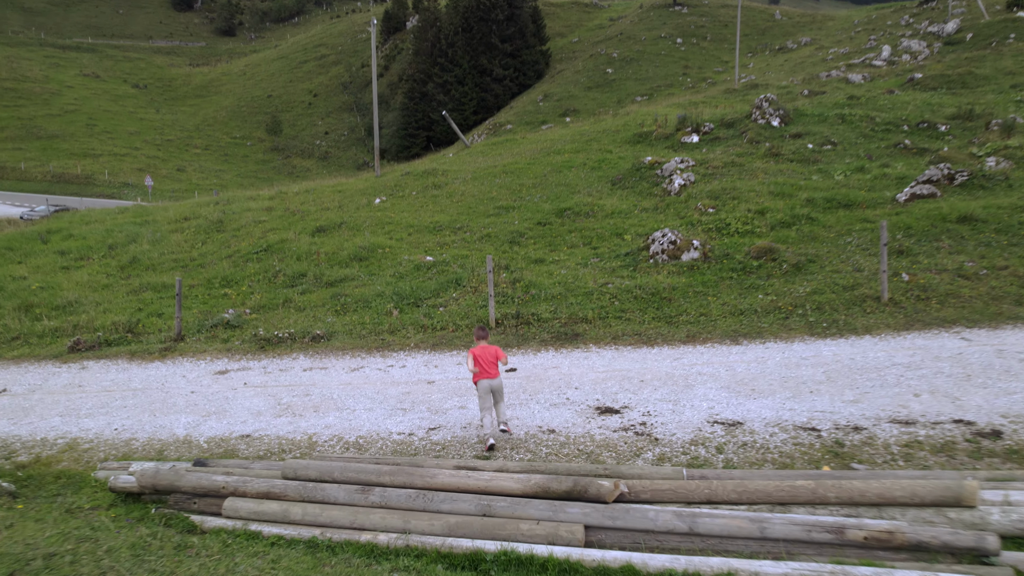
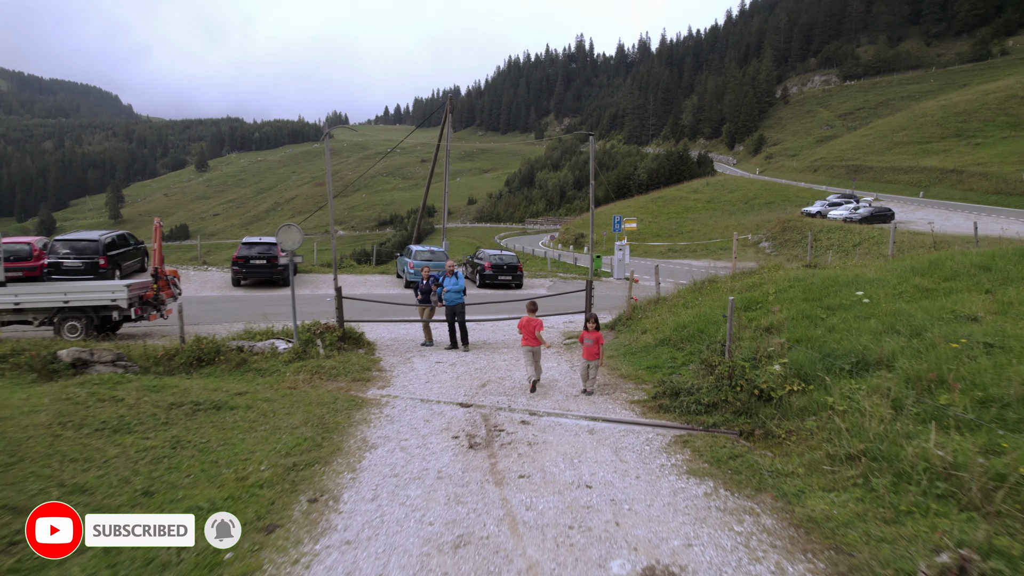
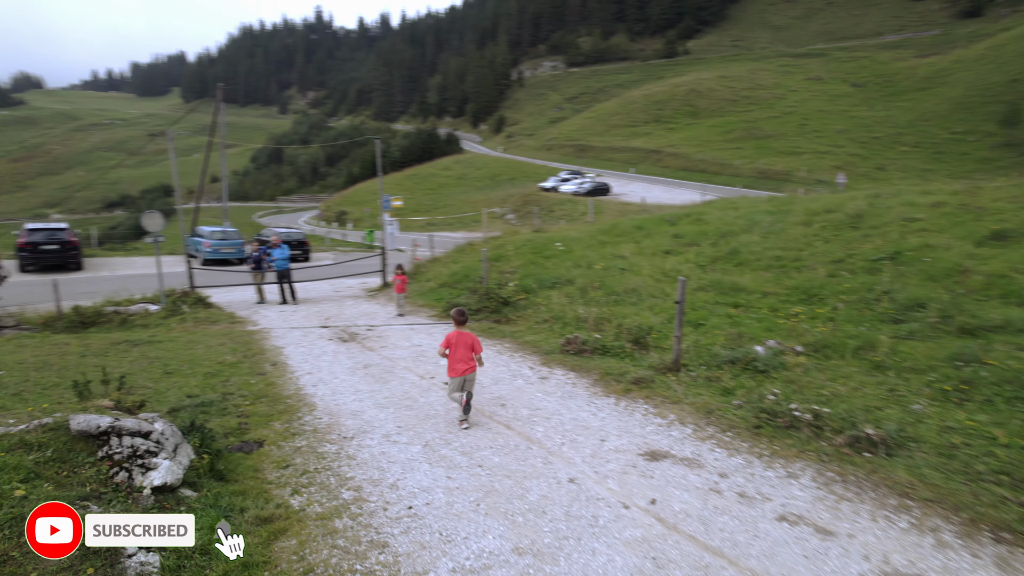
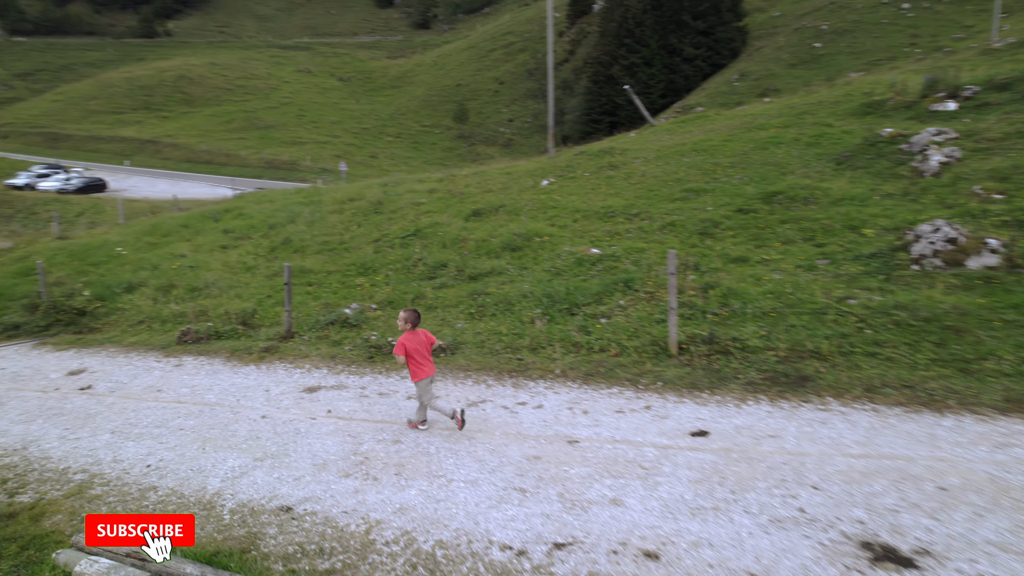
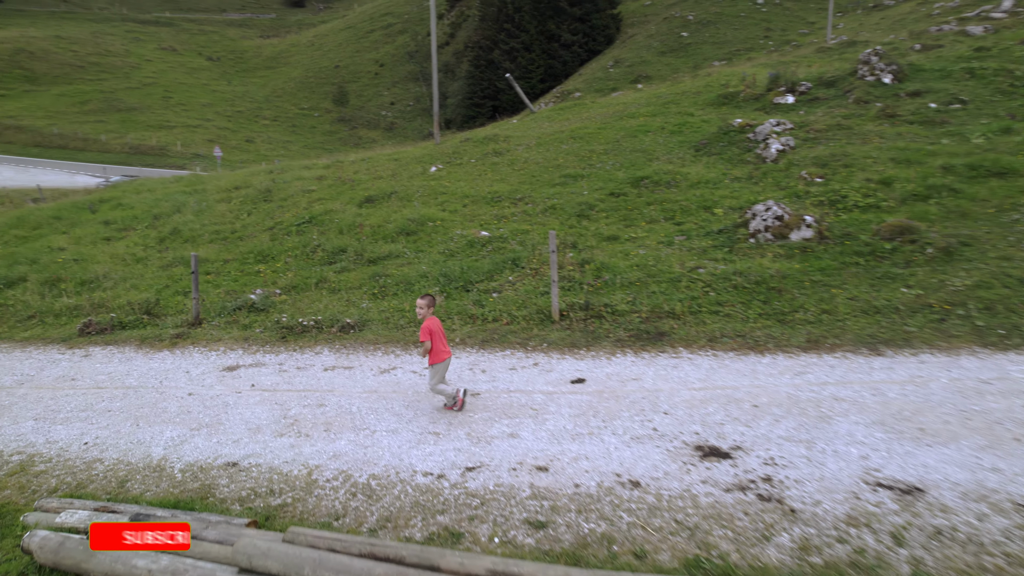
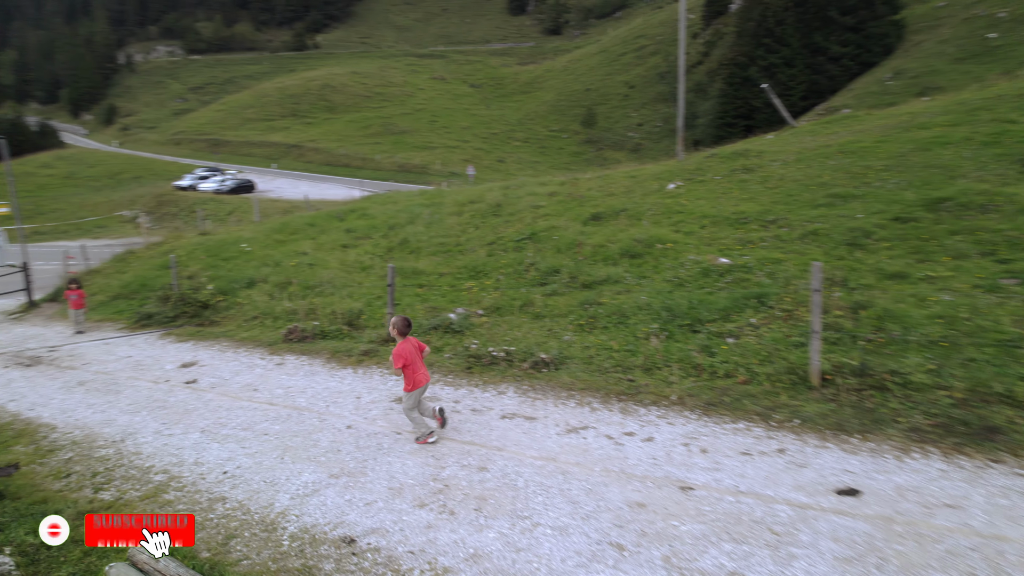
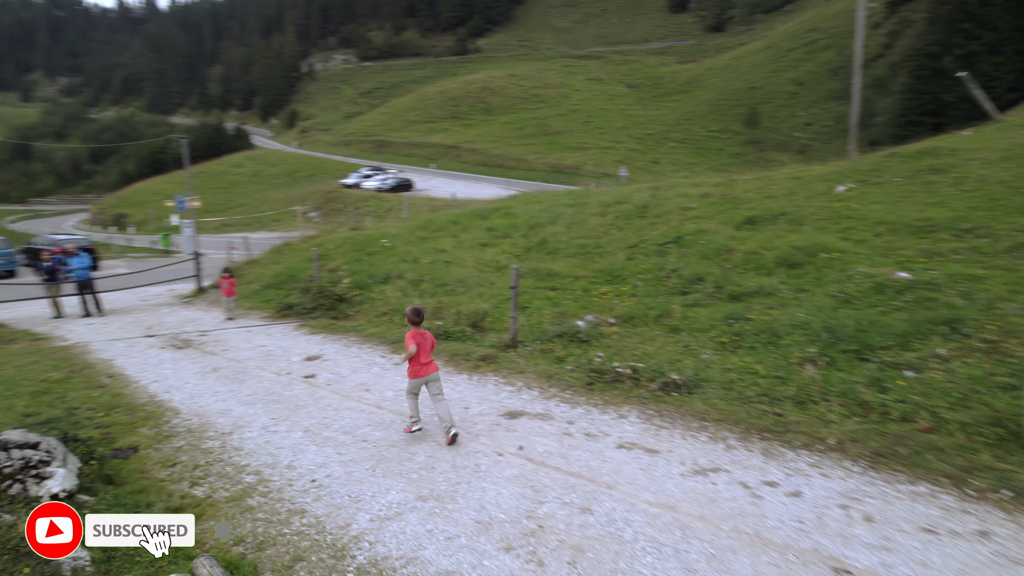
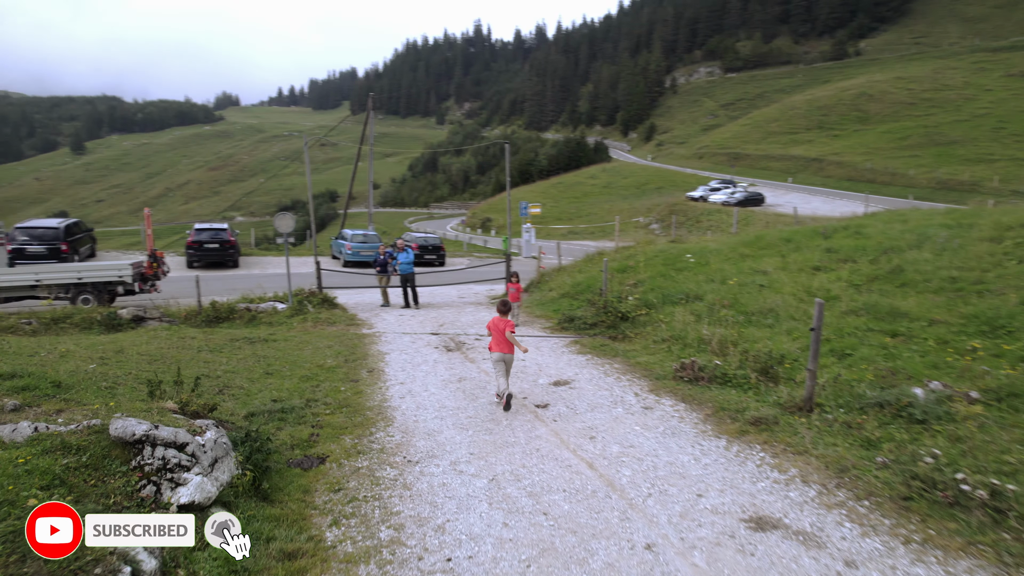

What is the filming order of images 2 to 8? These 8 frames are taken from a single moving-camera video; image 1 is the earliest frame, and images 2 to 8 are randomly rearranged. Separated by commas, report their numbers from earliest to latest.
5, 4, 6, 7, 3, 8, 2
